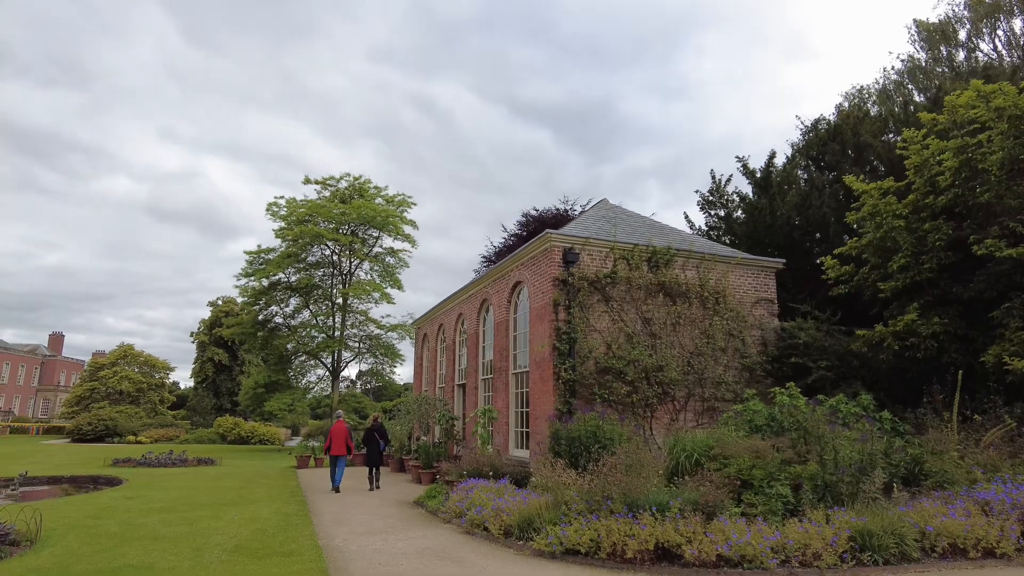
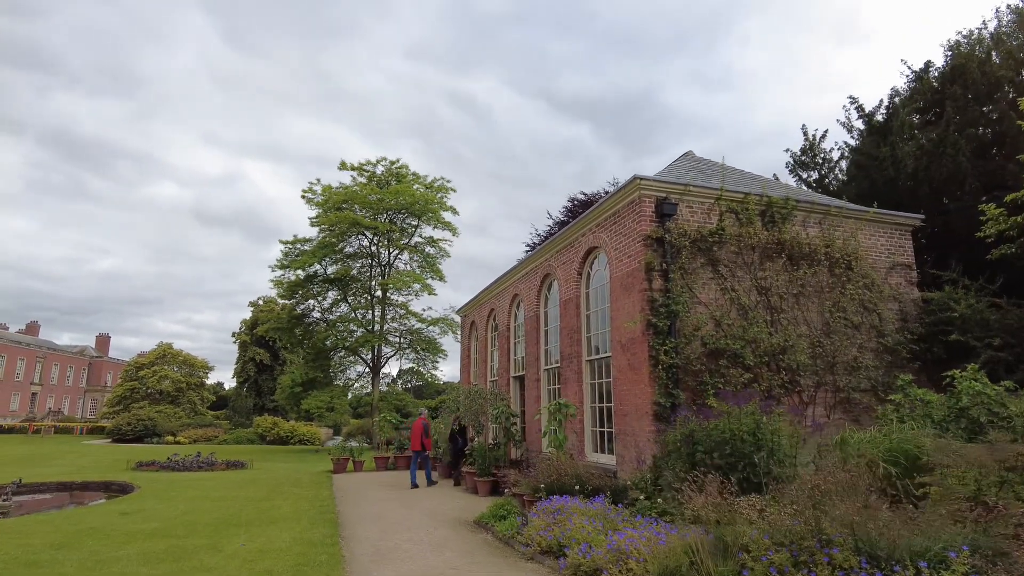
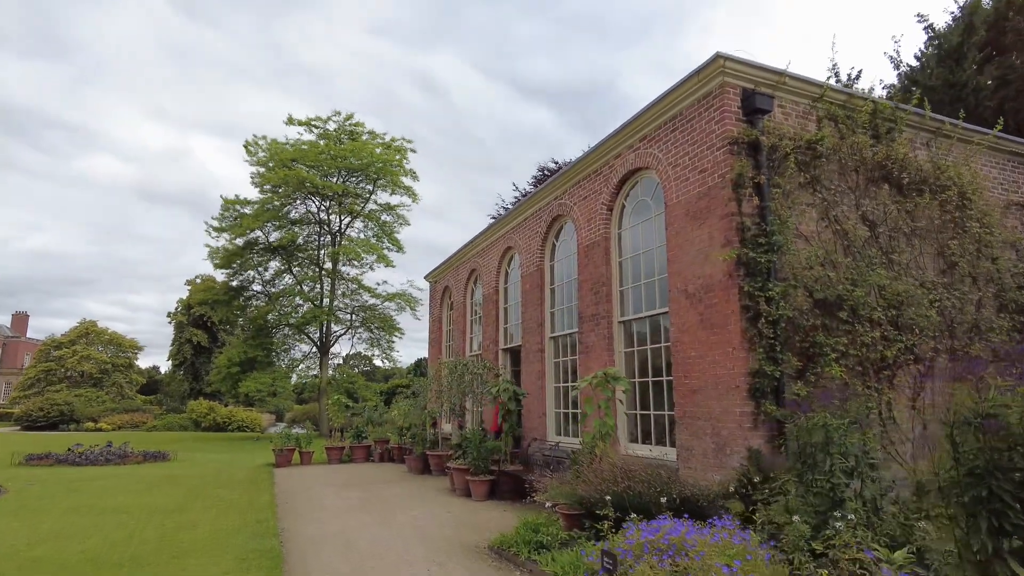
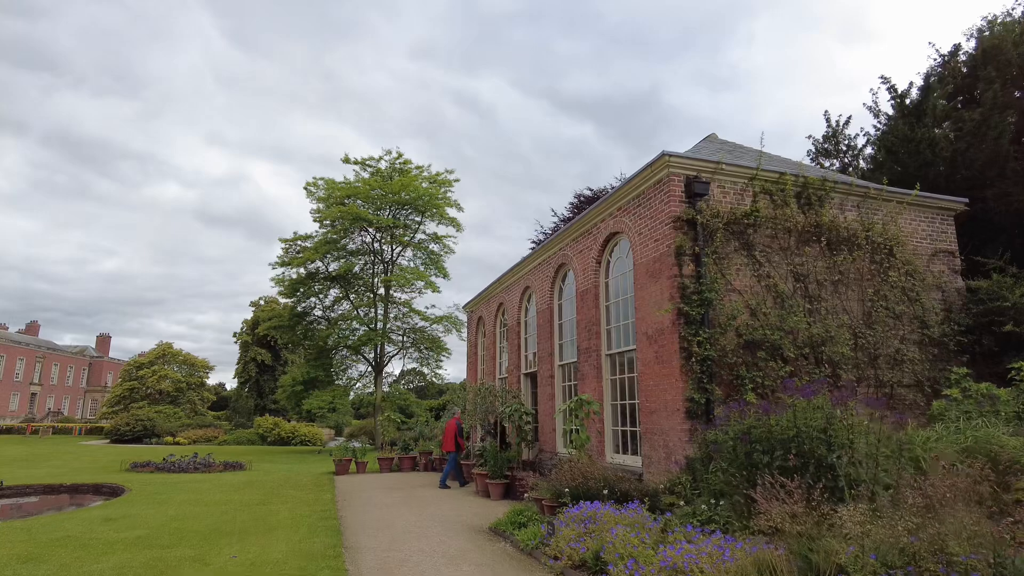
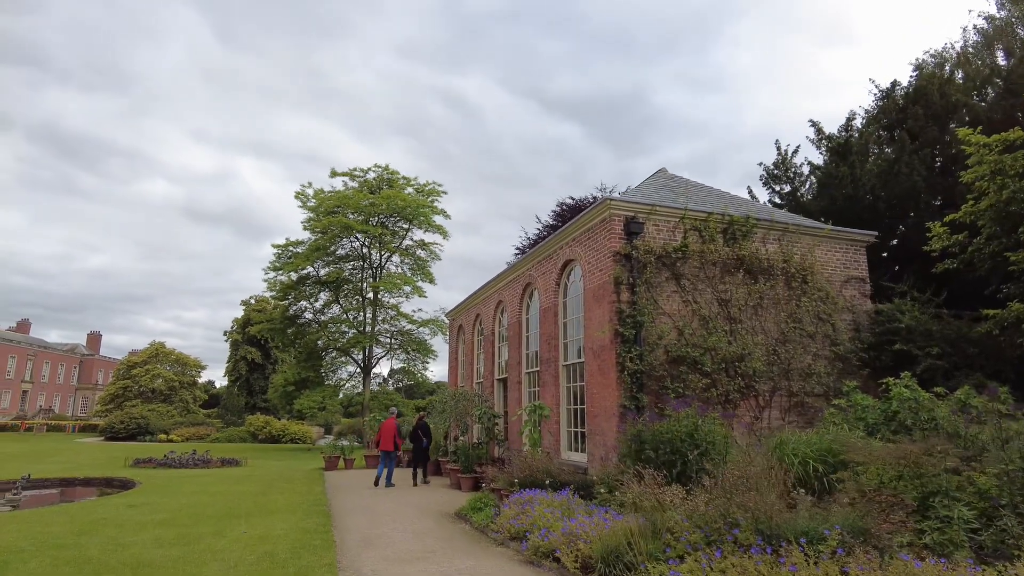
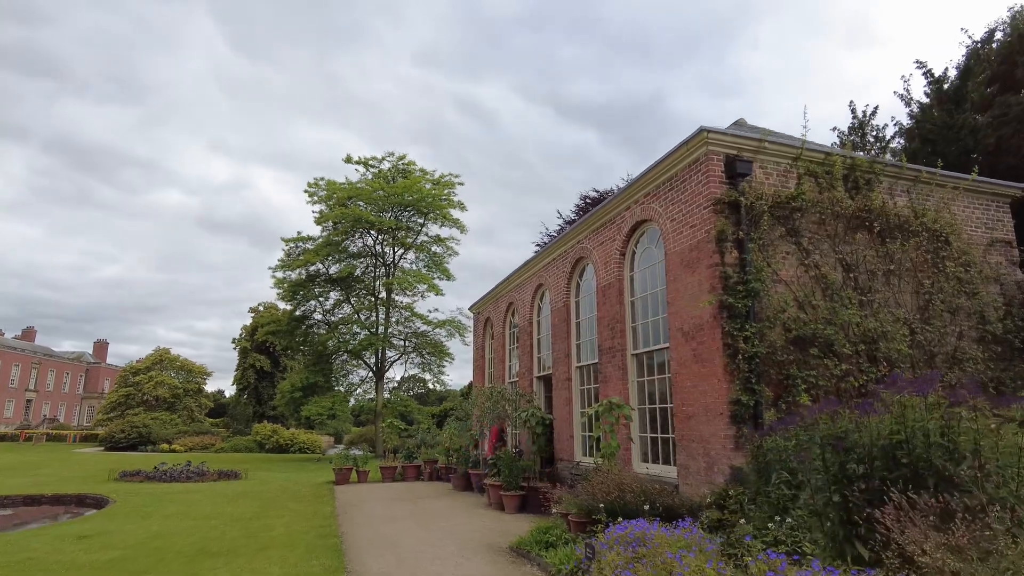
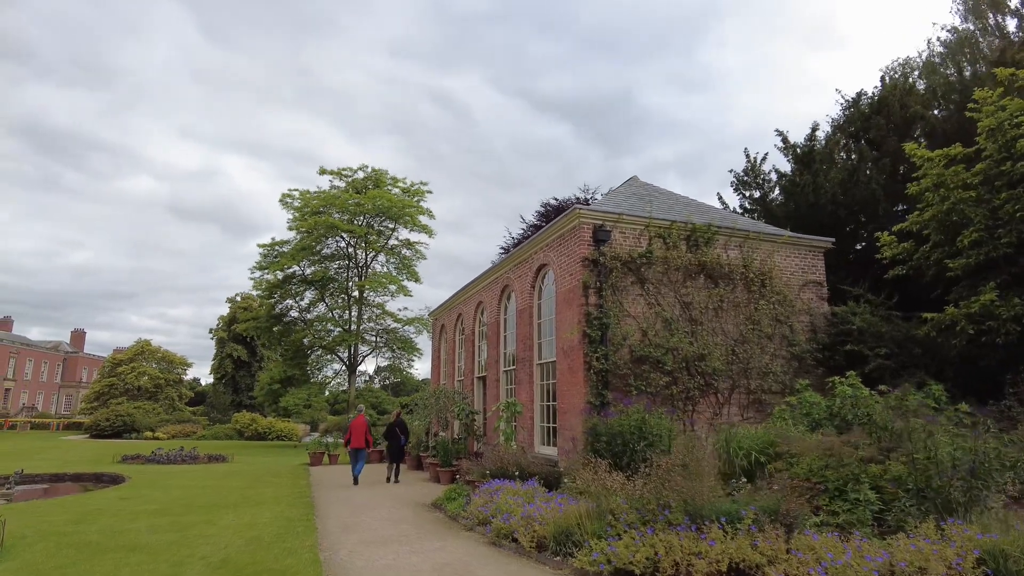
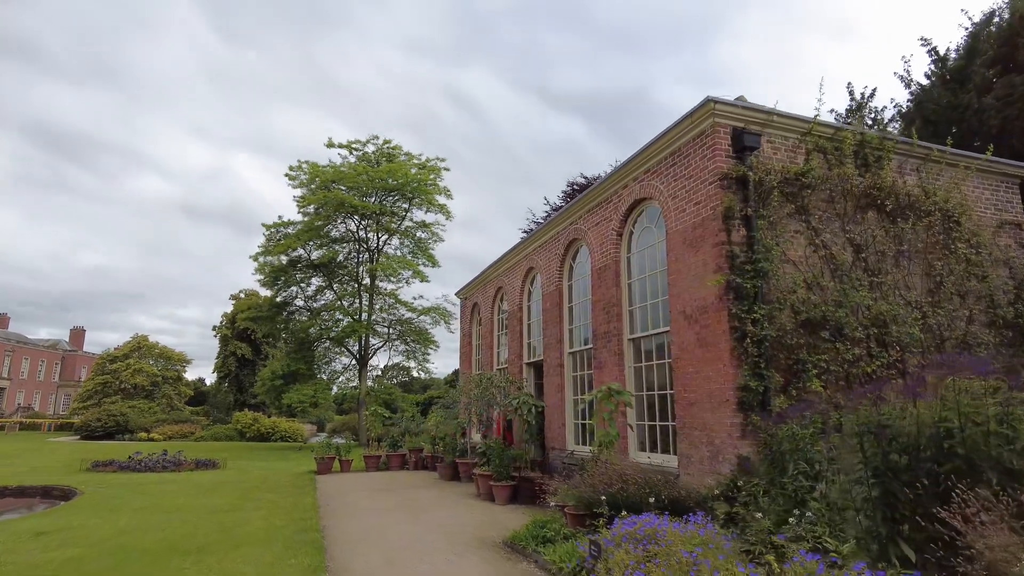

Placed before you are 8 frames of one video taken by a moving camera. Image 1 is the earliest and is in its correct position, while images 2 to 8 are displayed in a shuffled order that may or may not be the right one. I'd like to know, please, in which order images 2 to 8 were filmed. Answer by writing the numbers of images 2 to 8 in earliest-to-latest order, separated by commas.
7, 5, 2, 4, 6, 8, 3
